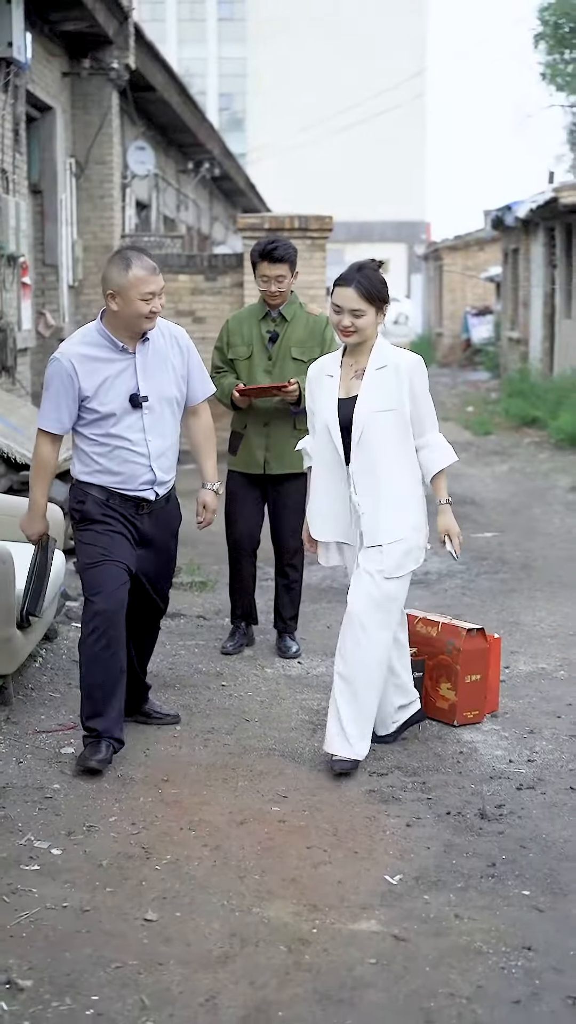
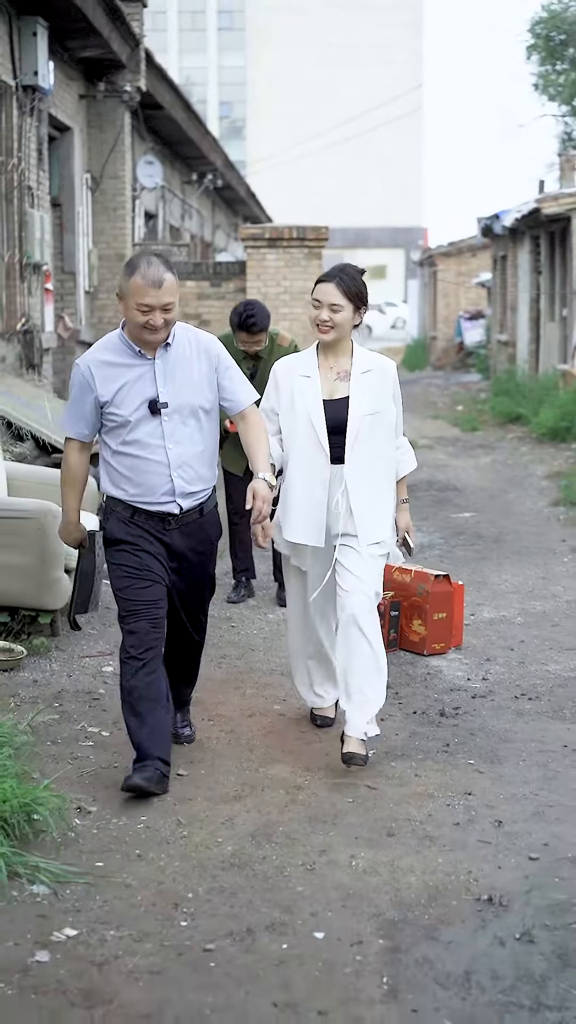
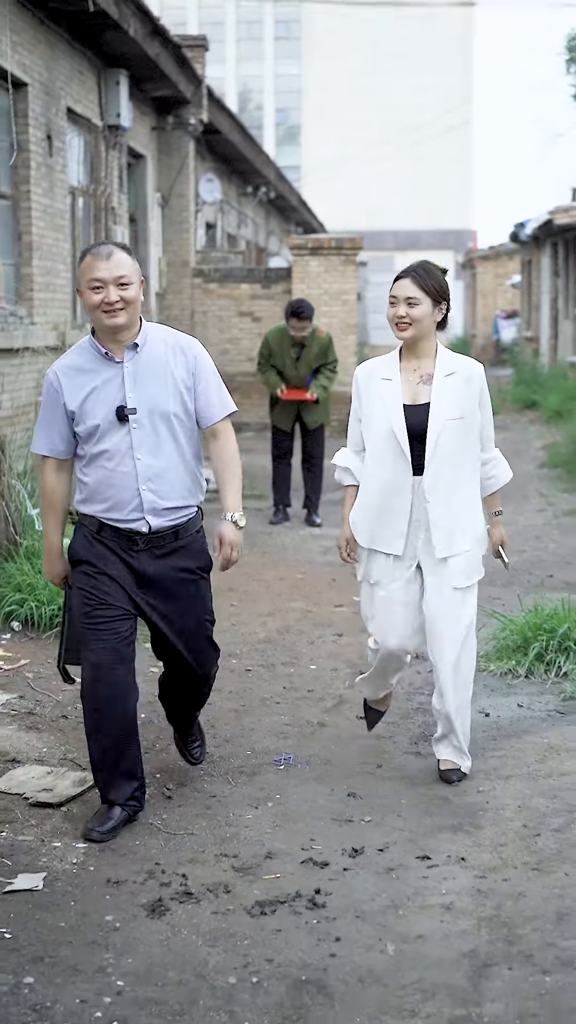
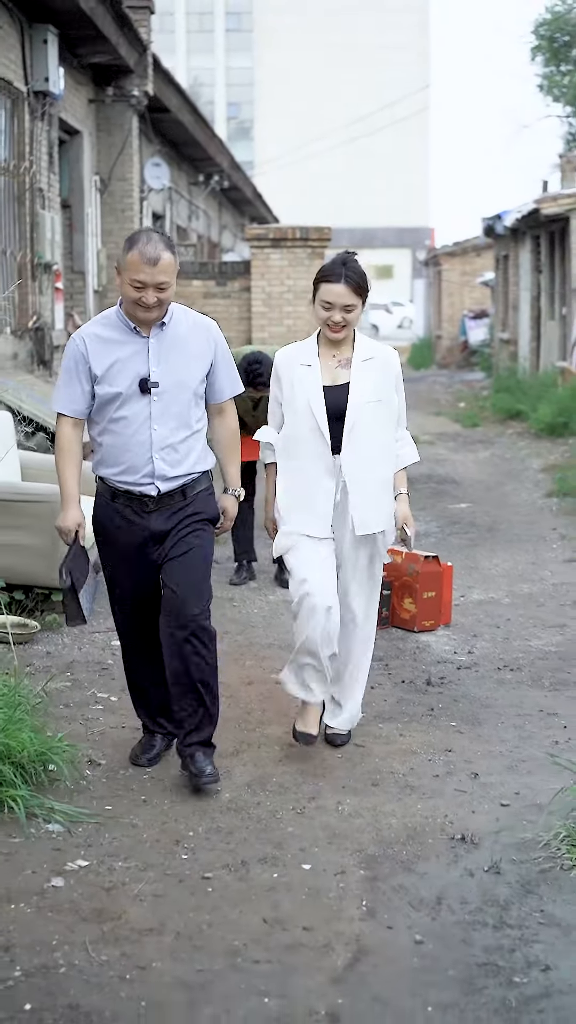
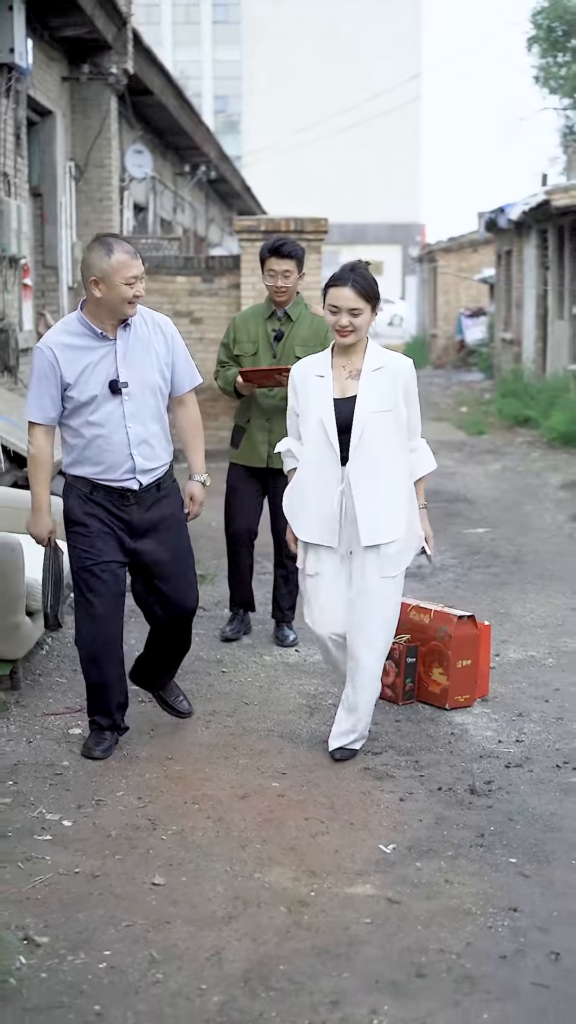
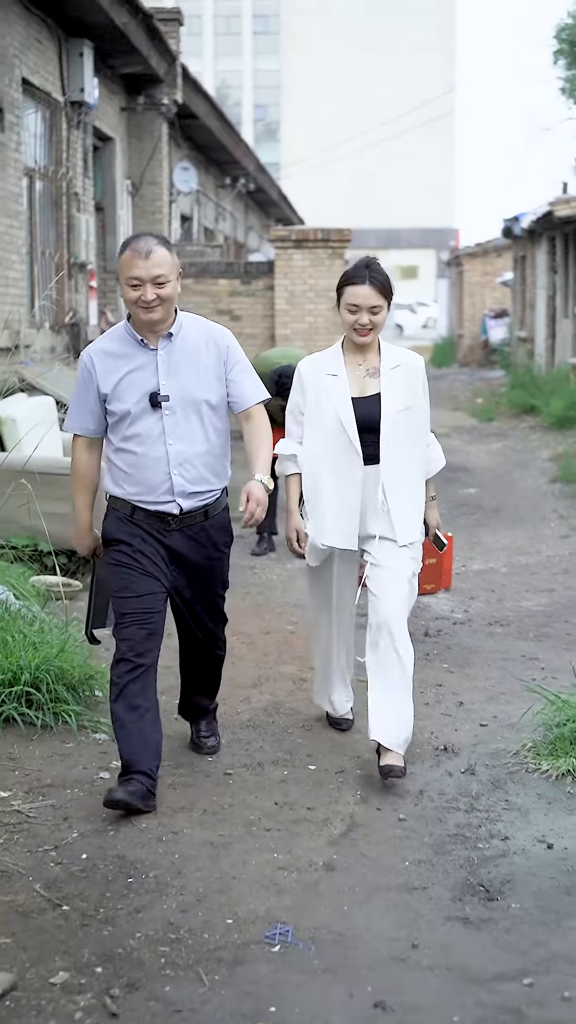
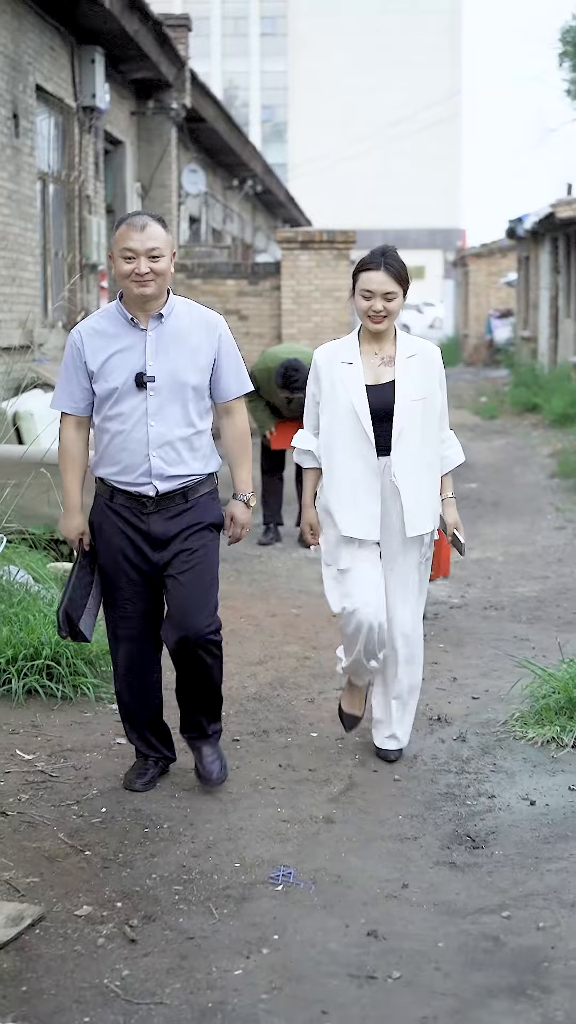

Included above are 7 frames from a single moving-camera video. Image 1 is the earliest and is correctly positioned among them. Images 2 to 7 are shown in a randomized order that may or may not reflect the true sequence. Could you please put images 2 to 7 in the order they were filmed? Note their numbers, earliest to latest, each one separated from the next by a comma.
5, 2, 4, 6, 7, 3
